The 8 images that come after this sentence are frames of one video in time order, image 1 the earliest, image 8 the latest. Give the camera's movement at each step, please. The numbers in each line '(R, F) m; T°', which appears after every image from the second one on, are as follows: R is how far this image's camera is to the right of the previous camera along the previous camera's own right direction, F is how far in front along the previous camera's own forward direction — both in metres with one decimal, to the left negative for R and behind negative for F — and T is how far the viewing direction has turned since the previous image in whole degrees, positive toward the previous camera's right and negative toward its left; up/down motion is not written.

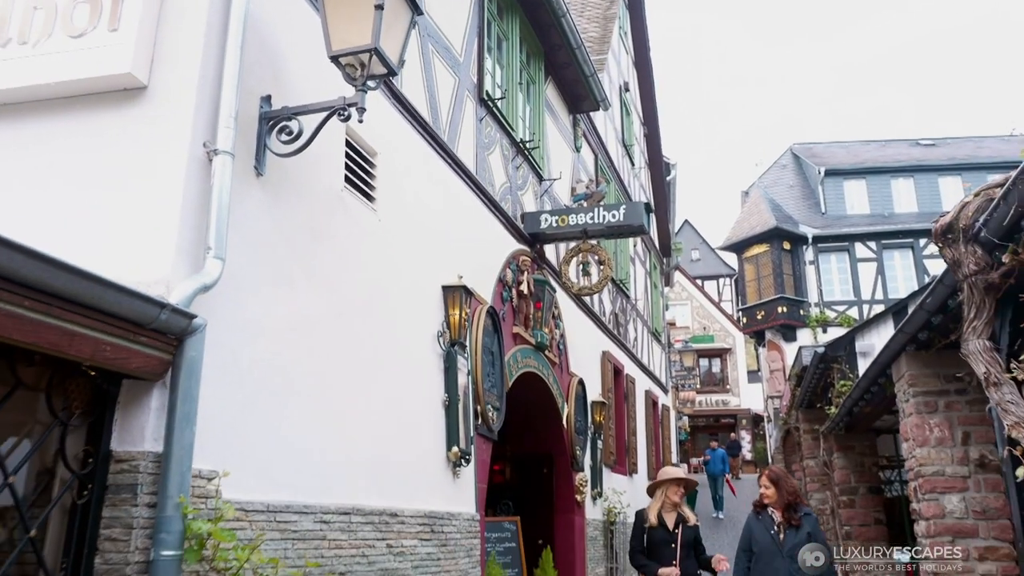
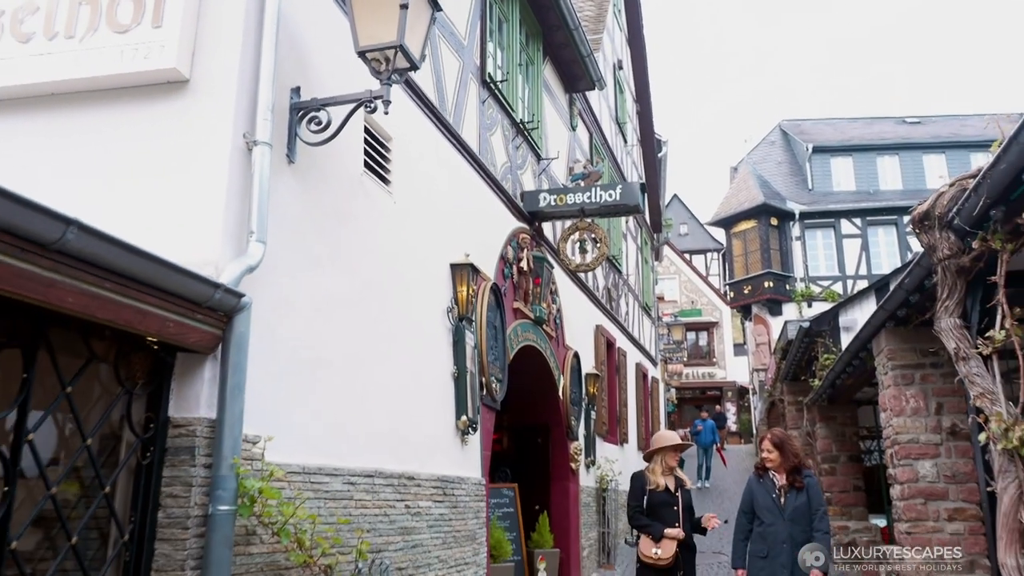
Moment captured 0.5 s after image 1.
(-0.1, -0.3) m; +1°
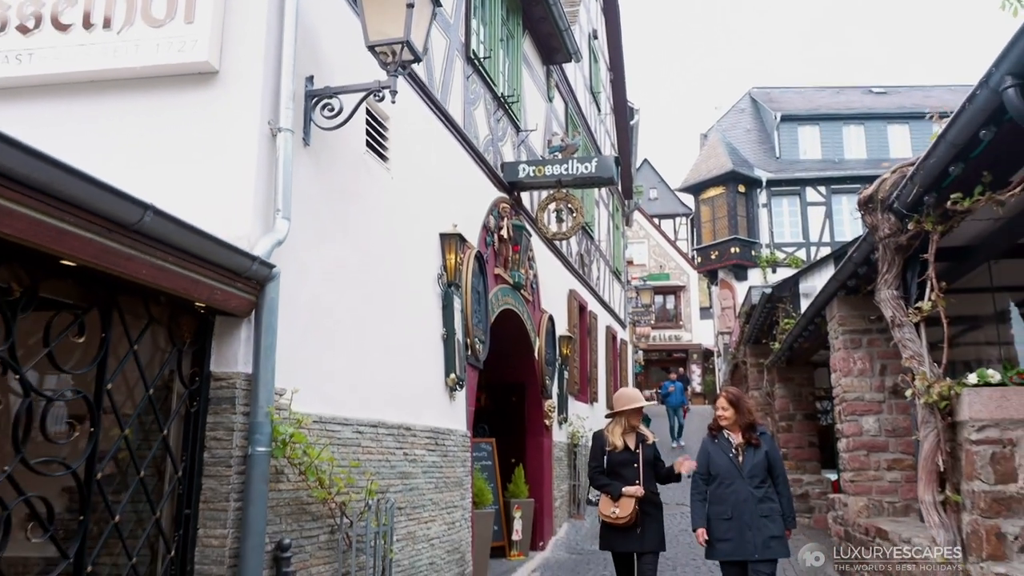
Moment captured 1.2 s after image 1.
(-0.1, -0.5) m; +2°
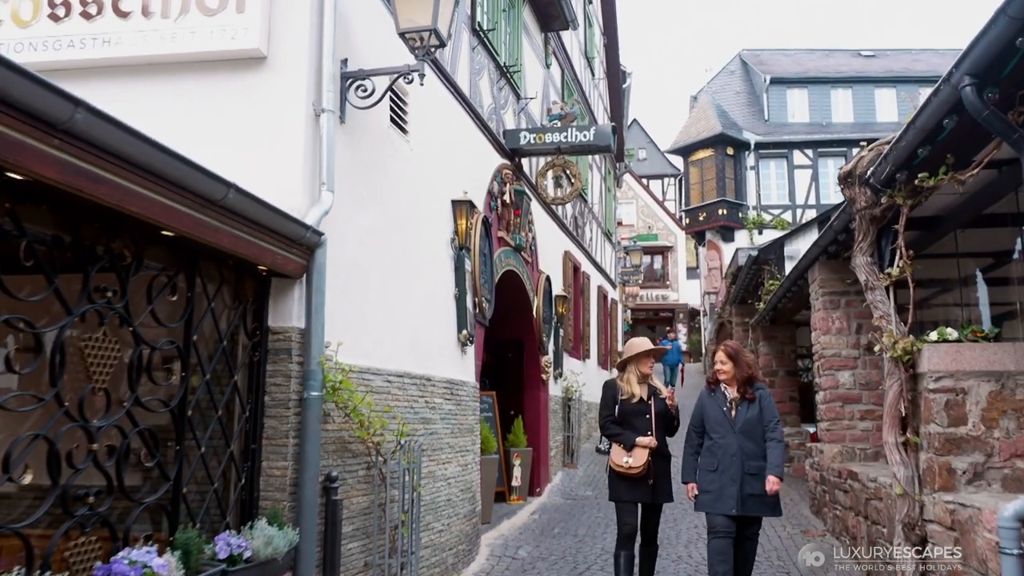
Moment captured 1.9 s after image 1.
(-0.2, -0.5) m; +1°
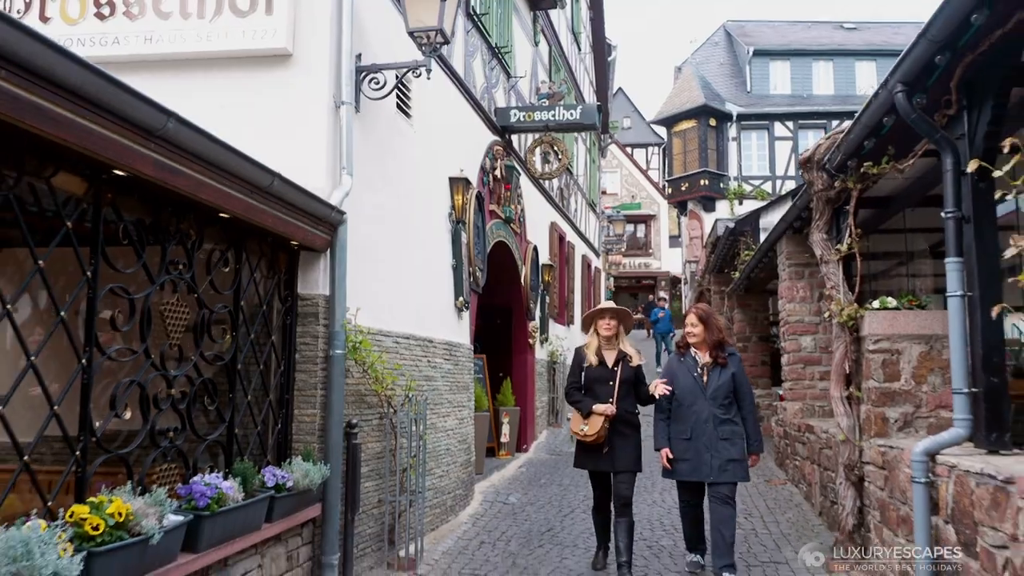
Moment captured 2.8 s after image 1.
(-0.1, -0.6) m; +1°
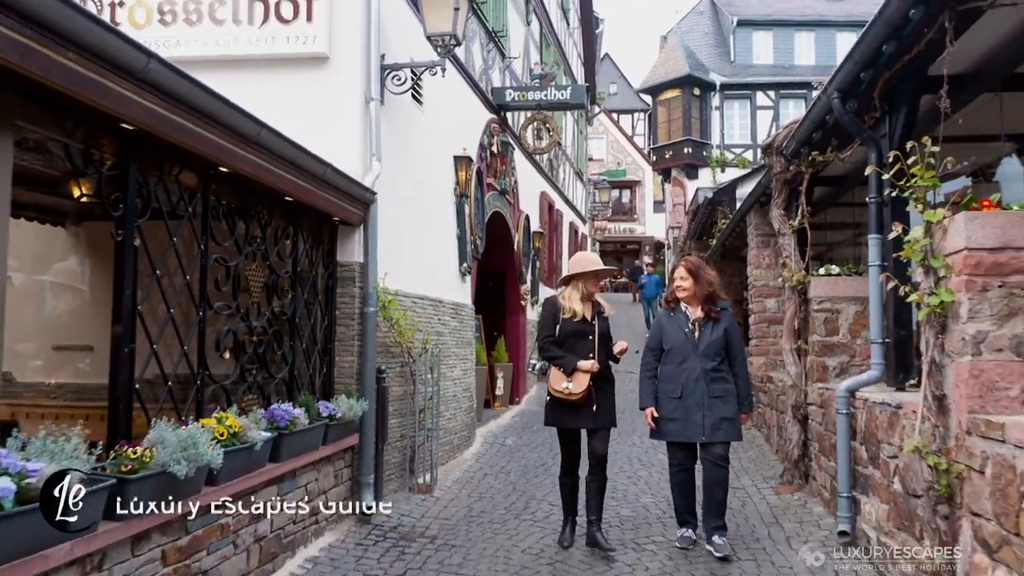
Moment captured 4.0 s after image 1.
(-0.1, -1.0) m; +1°
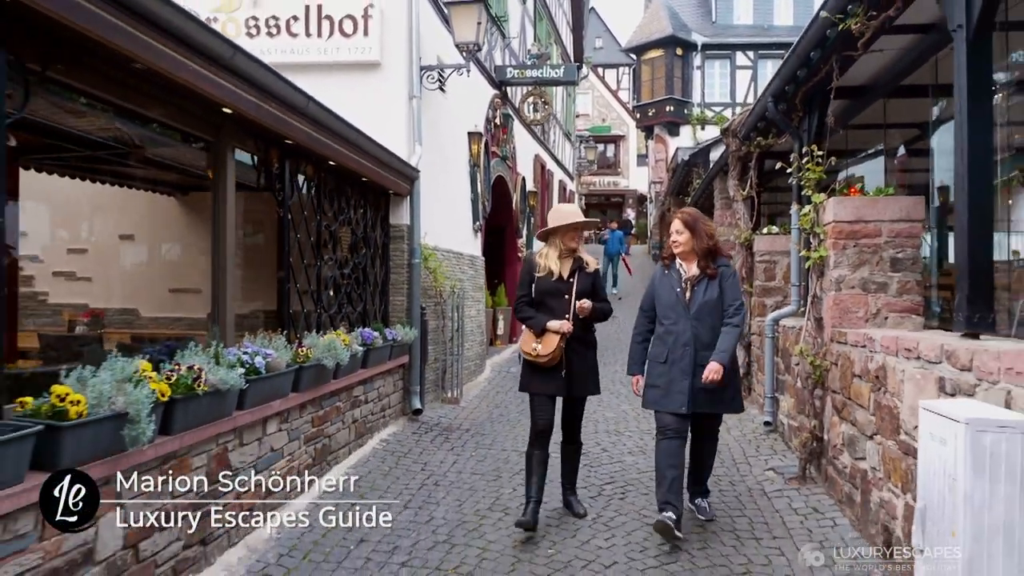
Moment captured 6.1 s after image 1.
(-0.2, -1.8) m; +1°
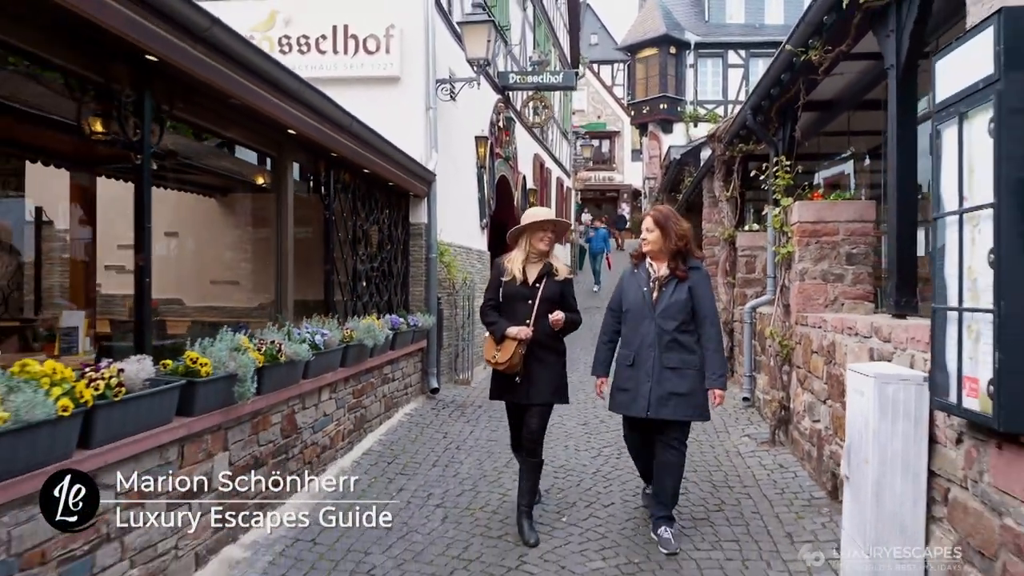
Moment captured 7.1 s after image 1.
(-0.1, -0.9) m; 0°
